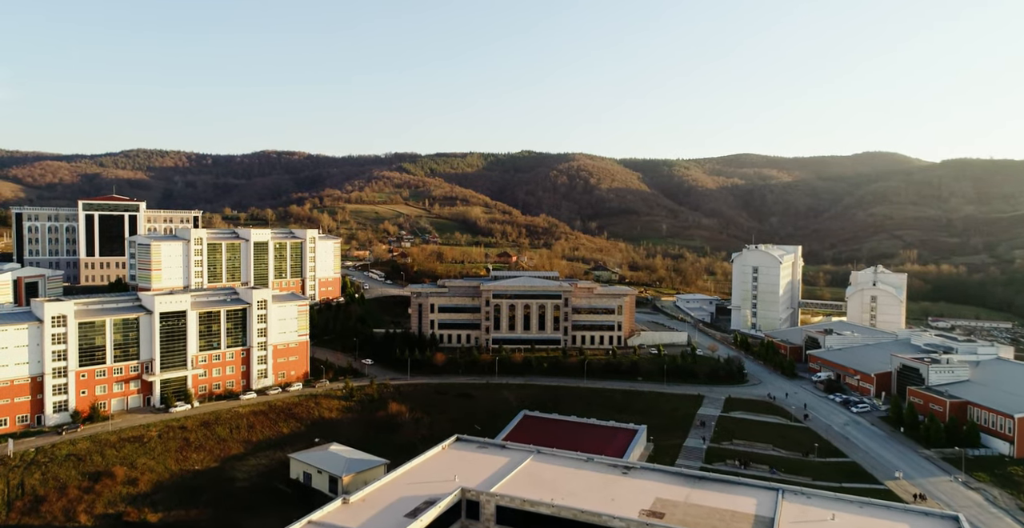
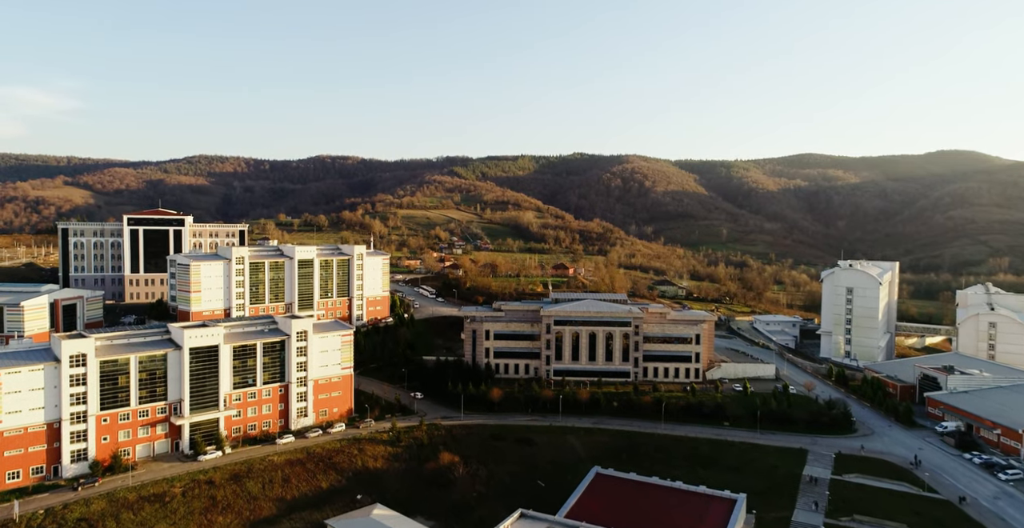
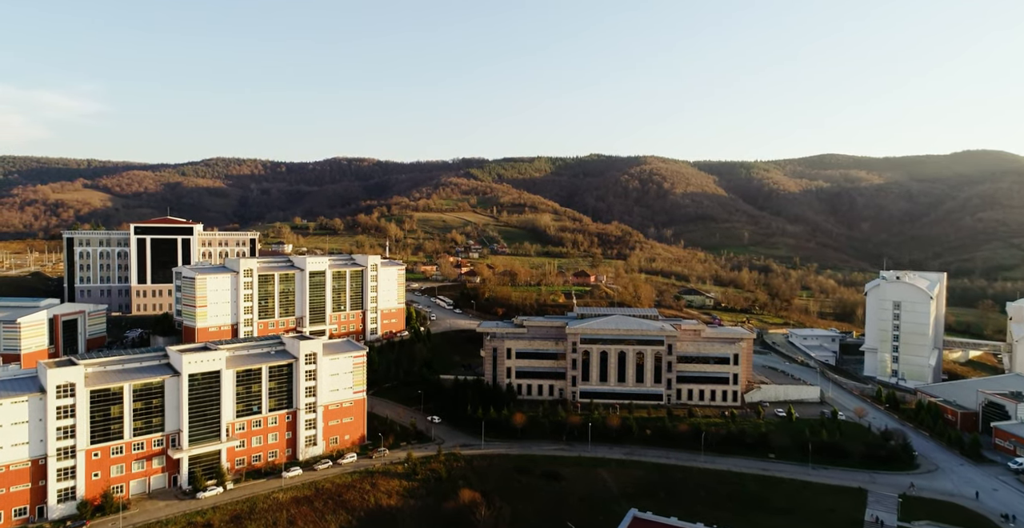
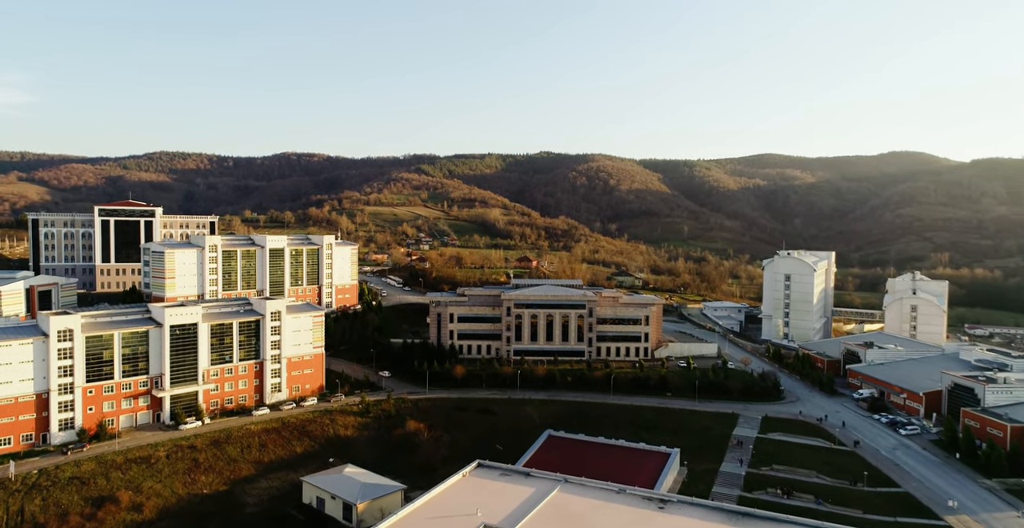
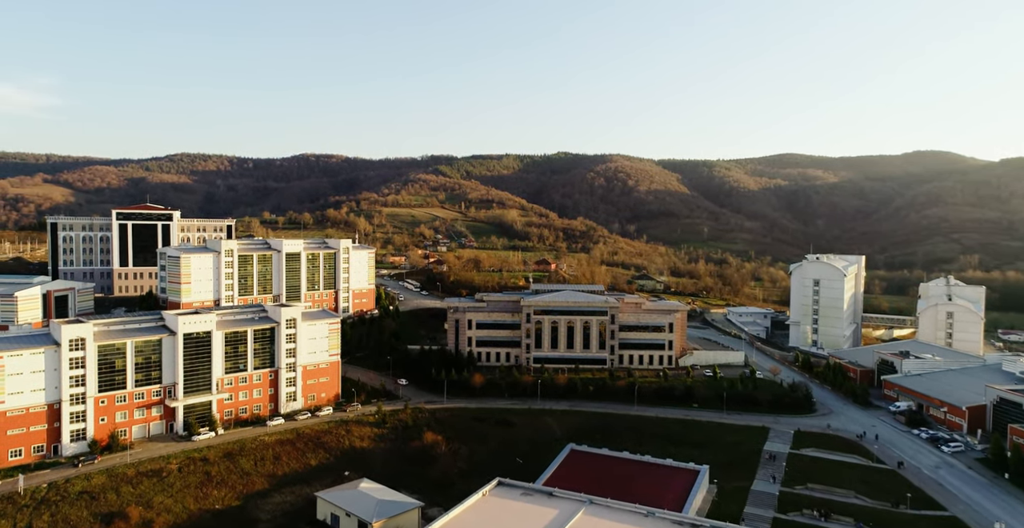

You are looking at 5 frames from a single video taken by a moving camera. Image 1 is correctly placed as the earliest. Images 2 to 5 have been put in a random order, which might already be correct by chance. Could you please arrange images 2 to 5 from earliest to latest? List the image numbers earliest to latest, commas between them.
4, 5, 2, 3
